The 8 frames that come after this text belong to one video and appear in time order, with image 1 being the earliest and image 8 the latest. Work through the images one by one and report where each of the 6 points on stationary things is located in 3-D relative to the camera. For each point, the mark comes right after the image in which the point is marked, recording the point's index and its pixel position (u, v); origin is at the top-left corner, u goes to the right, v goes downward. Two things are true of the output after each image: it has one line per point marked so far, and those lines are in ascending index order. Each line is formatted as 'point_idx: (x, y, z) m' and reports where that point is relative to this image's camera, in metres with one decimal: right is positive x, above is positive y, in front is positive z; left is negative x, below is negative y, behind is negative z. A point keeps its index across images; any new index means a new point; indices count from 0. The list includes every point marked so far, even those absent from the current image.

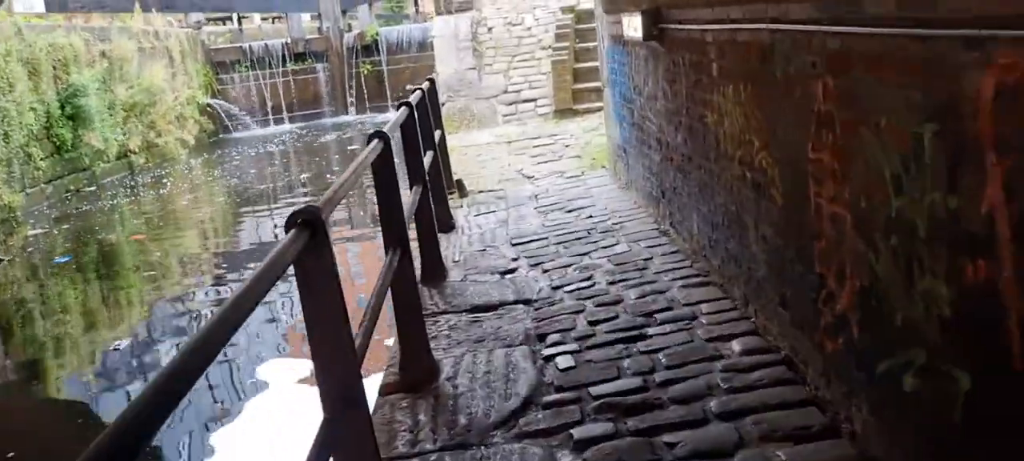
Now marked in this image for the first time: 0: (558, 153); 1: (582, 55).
0: (+0.4, +0.8, +9.0) m
1: (+0.8, +2.1, +11.5) m
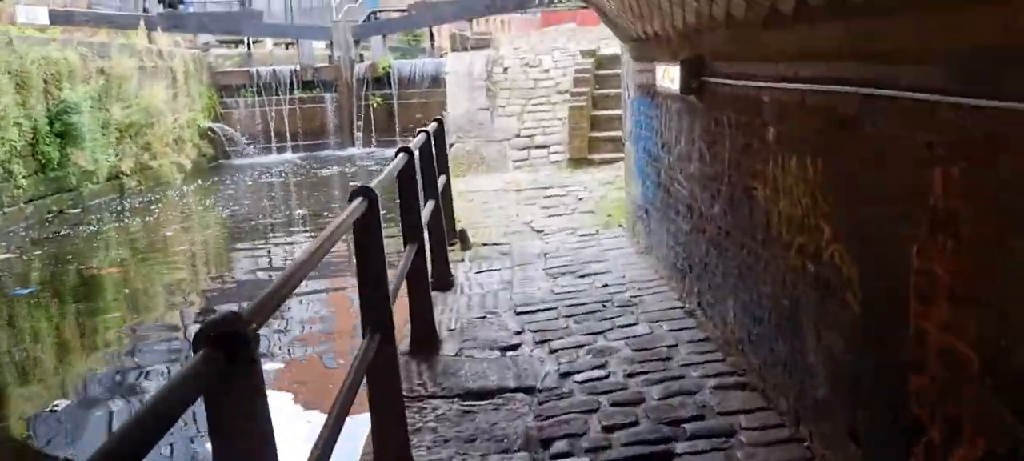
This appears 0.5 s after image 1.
0: (+0.5, +0.2, +8.3) m
1: (+1.0, +1.5, +10.9) m
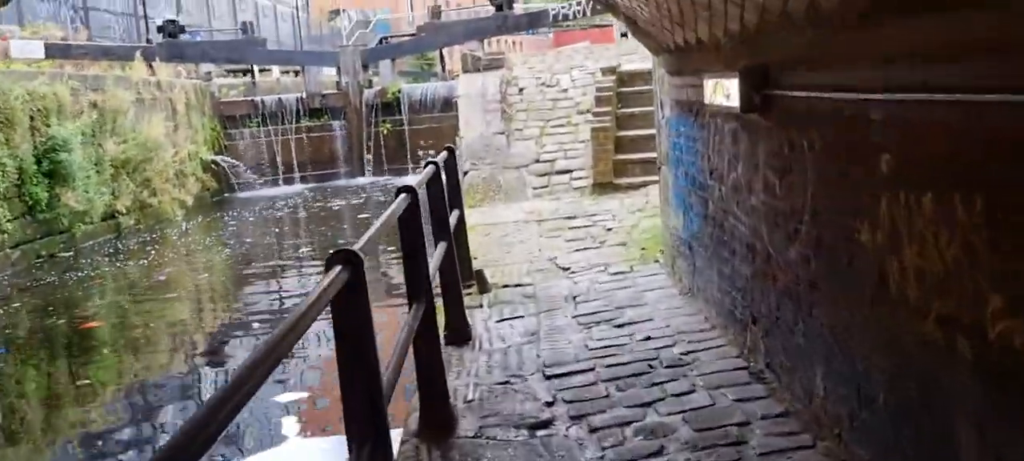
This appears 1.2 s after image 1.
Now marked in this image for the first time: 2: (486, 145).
0: (+0.7, 0.0, +7.5) m
1: (+1.2, +1.2, +10.2) m
2: (-0.2, +1.0, +10.3) m
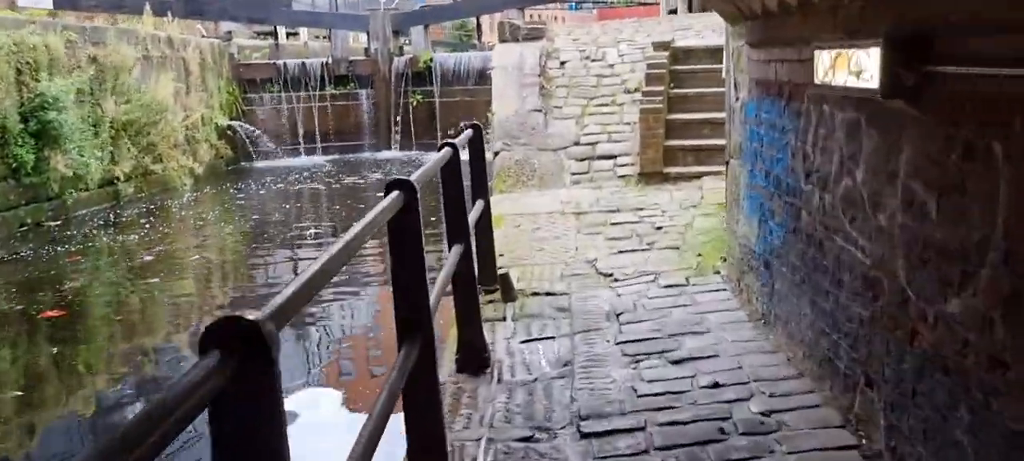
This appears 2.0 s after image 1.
0: (+0.9, 0.0, +6.5) m
1: (+1.6, +1.2, +9.1) m
2: (+0.1, +1.1, +9.3) m
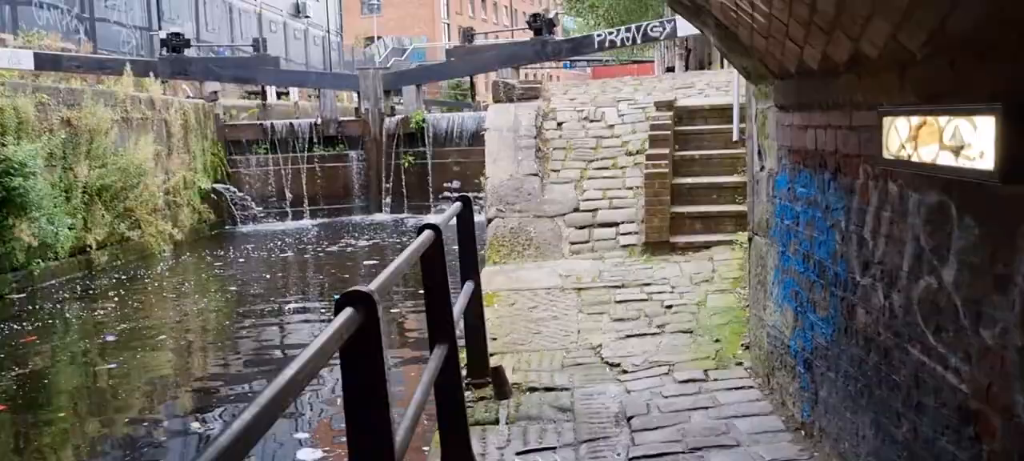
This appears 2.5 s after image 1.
0: (+0.9, -0.5, +5.8) m
1: (+1.5, +0.6, +8.5) m
2: (+0.1, +0.4, +8.7) m
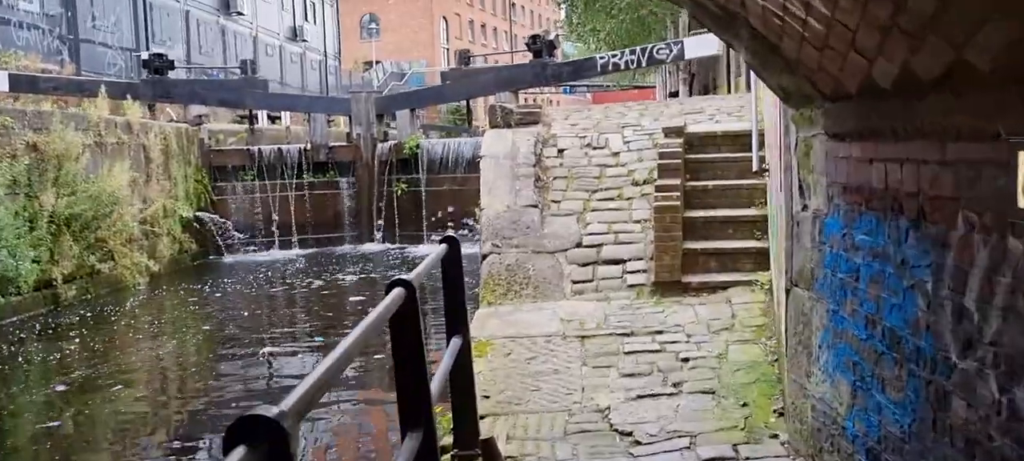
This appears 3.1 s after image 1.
0: (+0.9, -0.8, +5.1) m
1: (+1.5, +0.3, +7.8) m
2: (+0.1, +0.1, +8.0) m
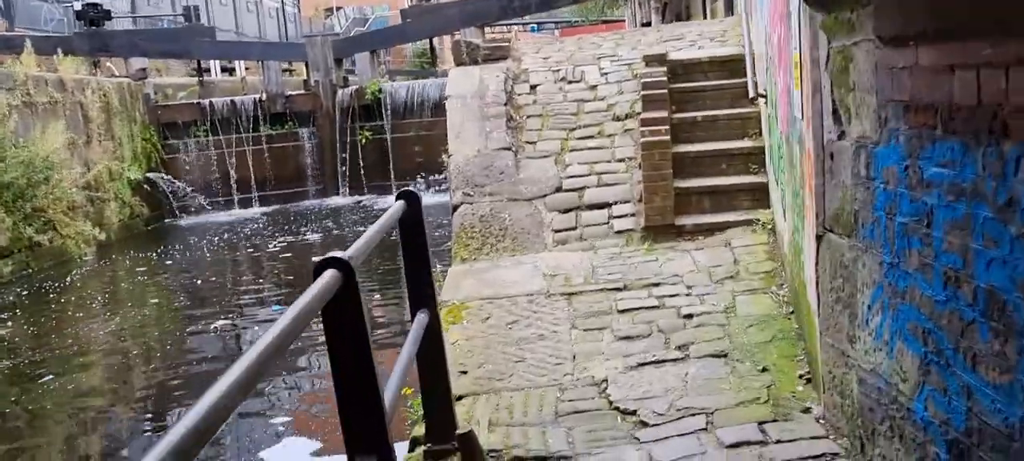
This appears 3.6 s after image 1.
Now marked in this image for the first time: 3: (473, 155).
0: (+0.8, -0.5, +4.5) m
1: (+1.3, +0.7, +7.1) m
2: (-0.2, +0.6, +7.3) m
3: (-0.3, +0.6, +7.3) m
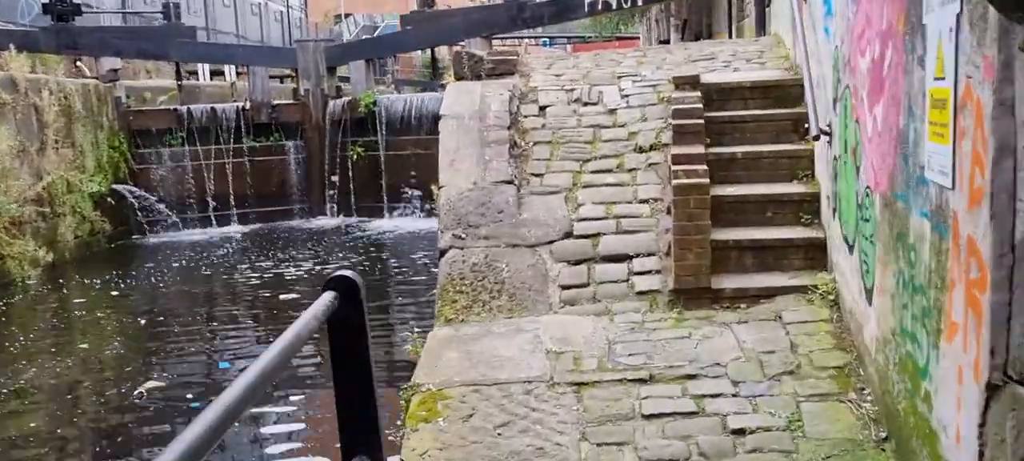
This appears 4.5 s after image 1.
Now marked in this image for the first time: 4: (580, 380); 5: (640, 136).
0: (+0.7, -0.8, +3.3) m
1: (+1.3, +0.4, +5.9) m
2: (-0.1, +0.2, +6.1) m
3: (-0.3, +0.3, +6.2) m
4: (+0.3, -0.6, +4.1) m
5: (+0.9, +0.7, +6.7) m
